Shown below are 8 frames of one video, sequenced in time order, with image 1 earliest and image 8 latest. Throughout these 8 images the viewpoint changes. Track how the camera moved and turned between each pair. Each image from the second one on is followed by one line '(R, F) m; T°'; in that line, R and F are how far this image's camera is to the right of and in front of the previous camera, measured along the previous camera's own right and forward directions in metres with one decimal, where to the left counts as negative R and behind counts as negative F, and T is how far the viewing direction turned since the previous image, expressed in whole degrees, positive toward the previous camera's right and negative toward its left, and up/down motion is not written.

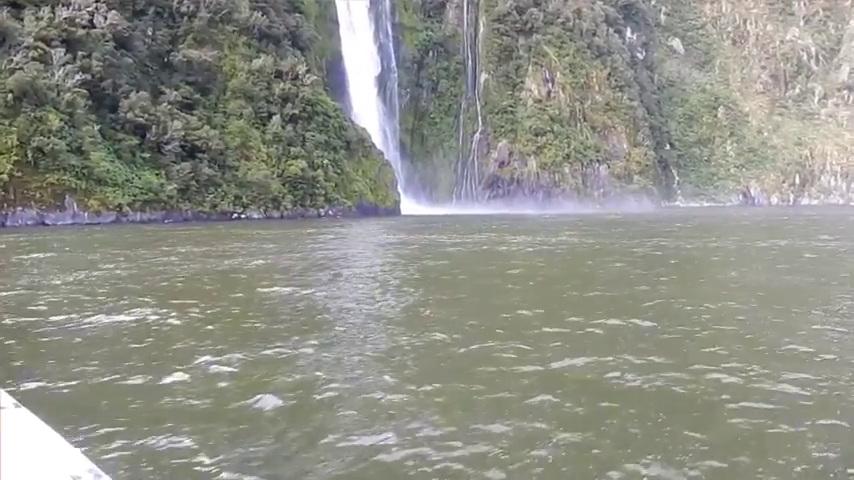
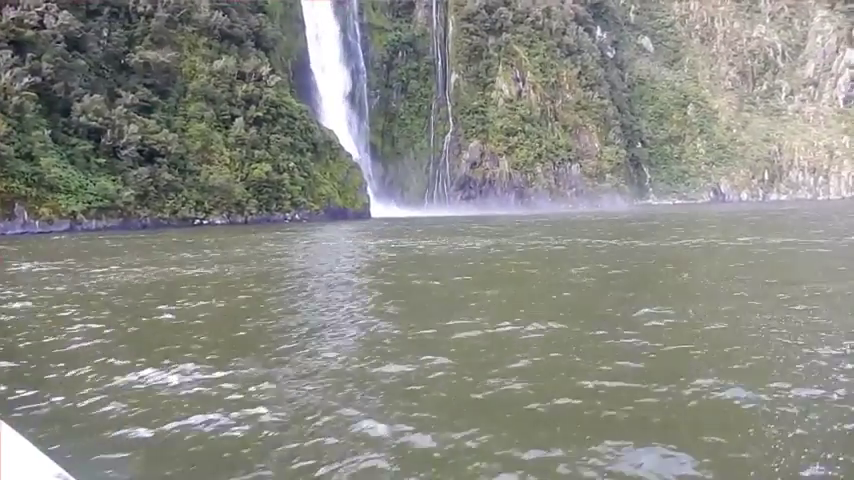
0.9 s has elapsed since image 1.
(+0.3, +1.0) m; +2°
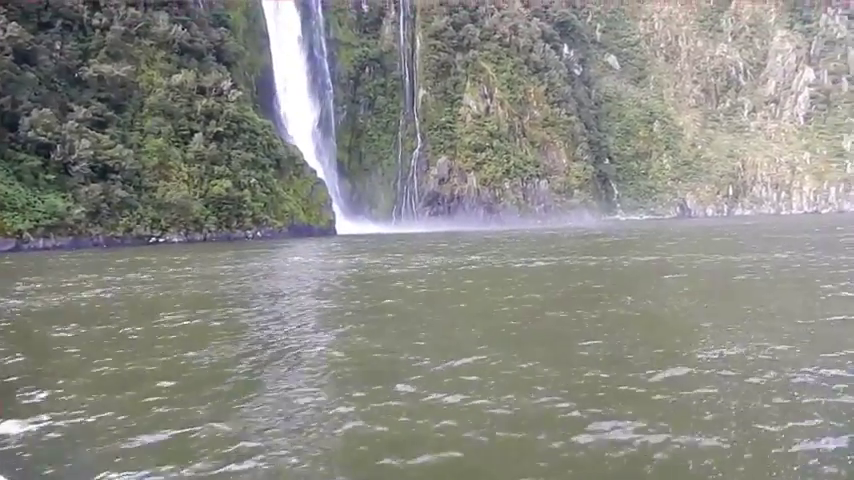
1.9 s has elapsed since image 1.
(+0.3, +0.9) m; +2°
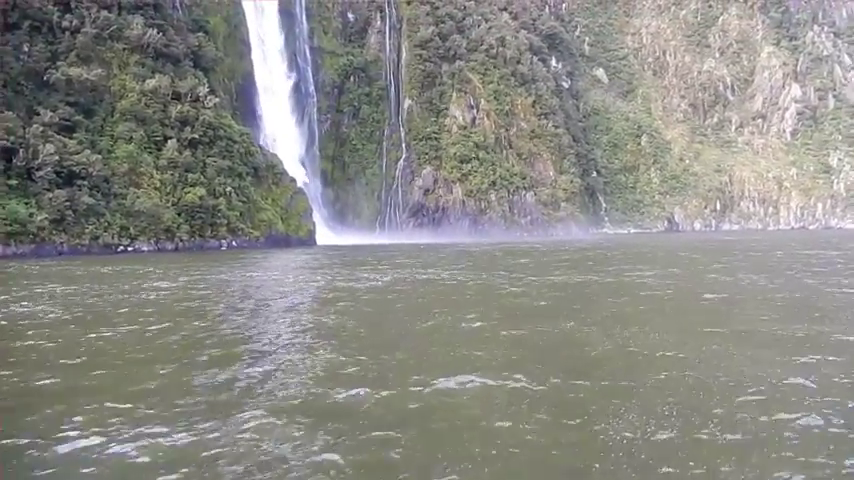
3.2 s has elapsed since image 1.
(+0.5, +1.3) m; +1°
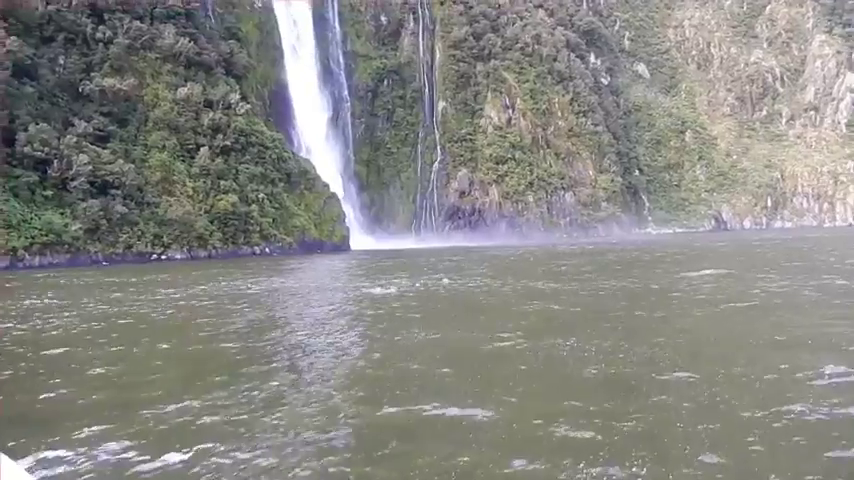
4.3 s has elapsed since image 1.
(+0.7, +0.6) m; -4°
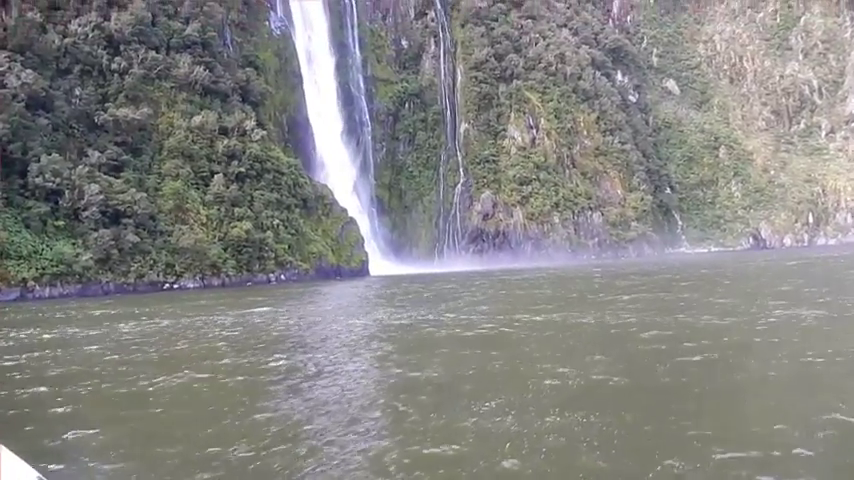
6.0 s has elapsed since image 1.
(+1.2, +1.0) m; -3°
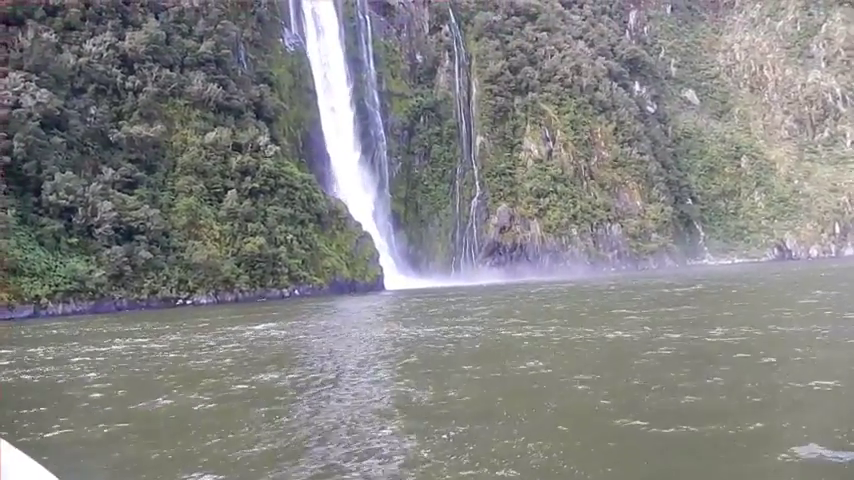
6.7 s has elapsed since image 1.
(+0.5, +0.4) m; -2°
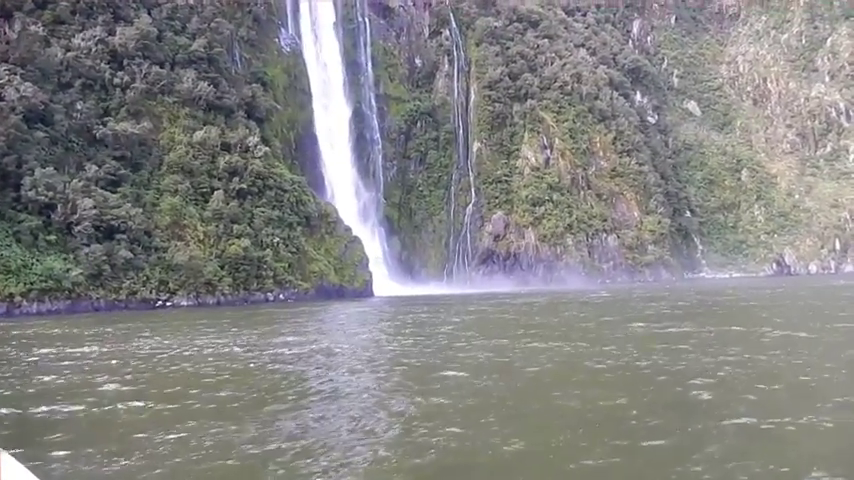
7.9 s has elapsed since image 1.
(+0.7, +0.8) m; 0°
